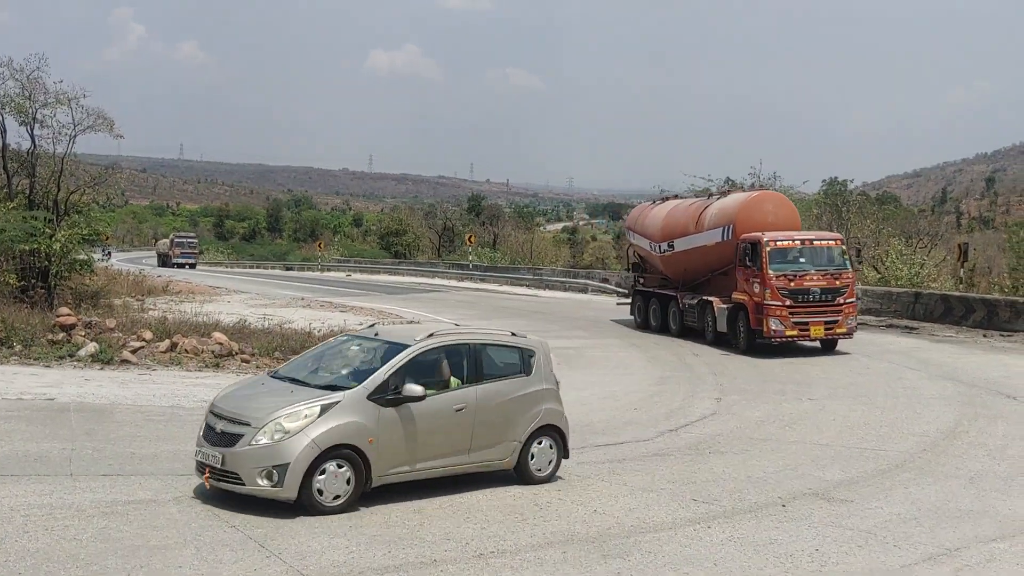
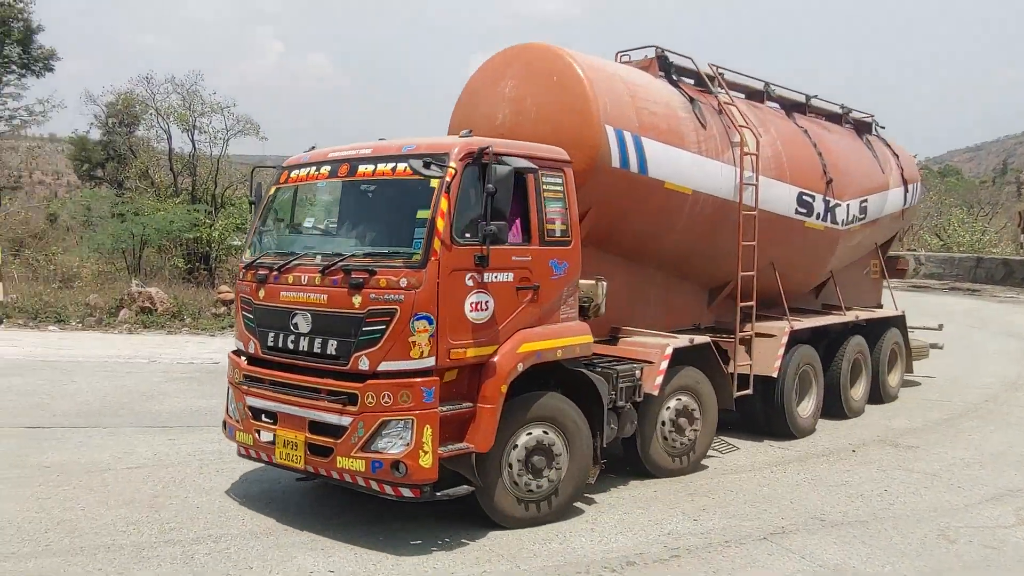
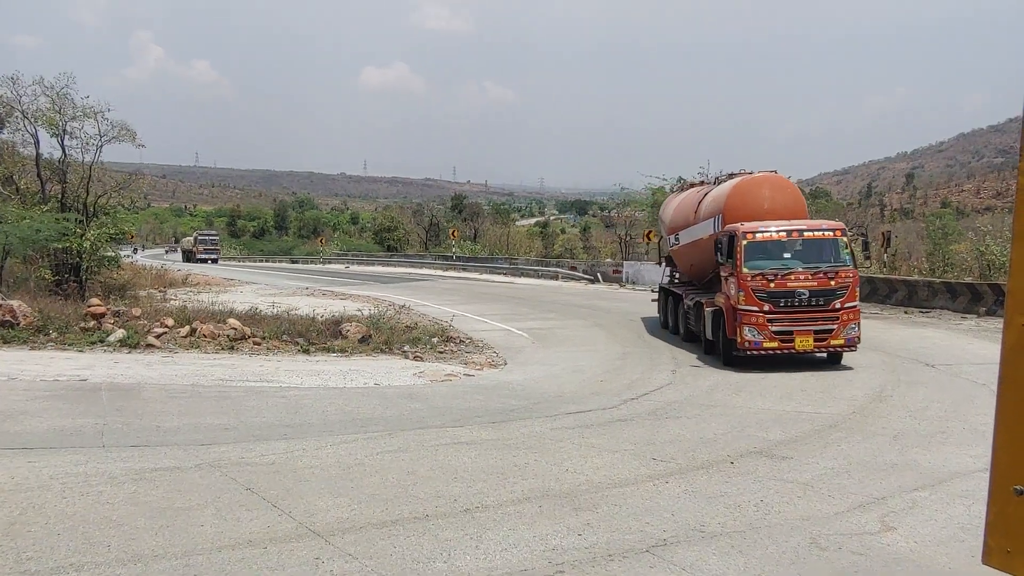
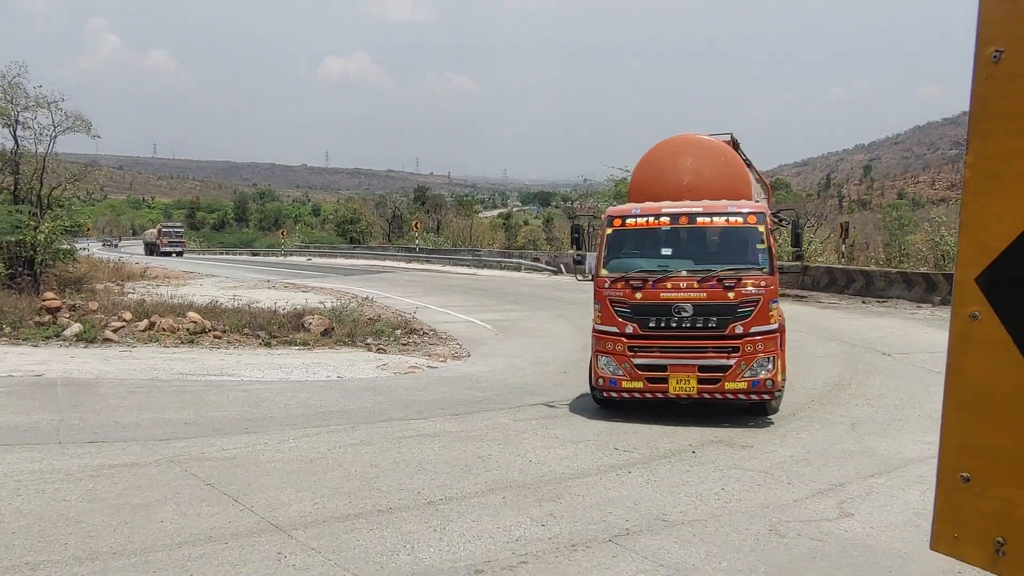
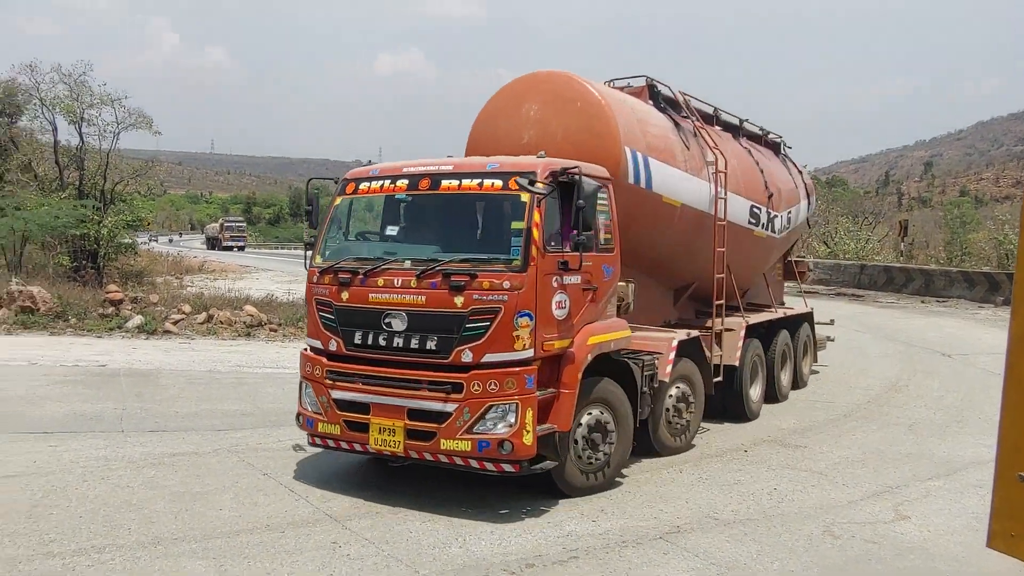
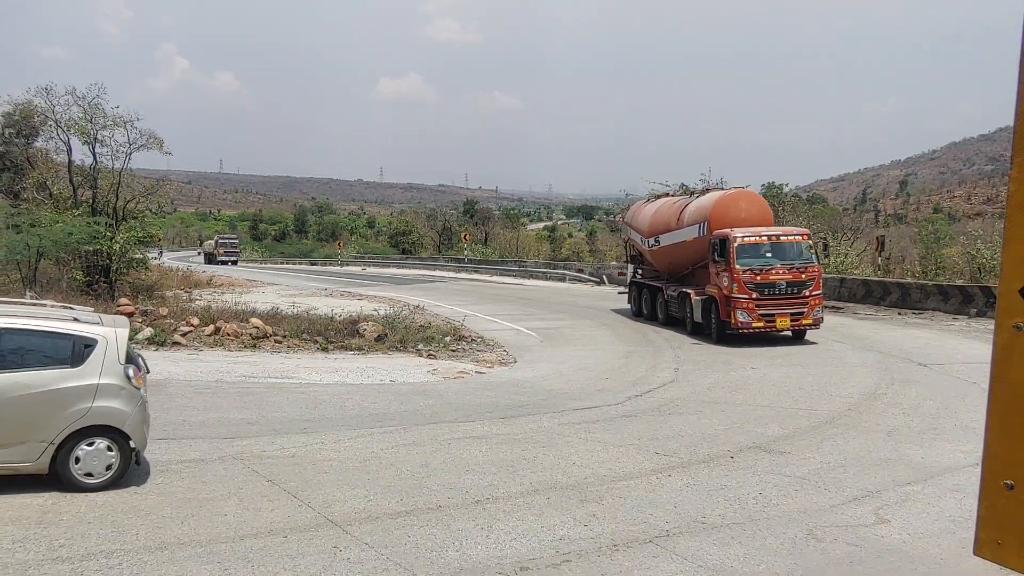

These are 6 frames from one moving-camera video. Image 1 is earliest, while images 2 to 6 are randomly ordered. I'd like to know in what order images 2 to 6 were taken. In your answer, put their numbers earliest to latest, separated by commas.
6, 3, 4, 5, 2
